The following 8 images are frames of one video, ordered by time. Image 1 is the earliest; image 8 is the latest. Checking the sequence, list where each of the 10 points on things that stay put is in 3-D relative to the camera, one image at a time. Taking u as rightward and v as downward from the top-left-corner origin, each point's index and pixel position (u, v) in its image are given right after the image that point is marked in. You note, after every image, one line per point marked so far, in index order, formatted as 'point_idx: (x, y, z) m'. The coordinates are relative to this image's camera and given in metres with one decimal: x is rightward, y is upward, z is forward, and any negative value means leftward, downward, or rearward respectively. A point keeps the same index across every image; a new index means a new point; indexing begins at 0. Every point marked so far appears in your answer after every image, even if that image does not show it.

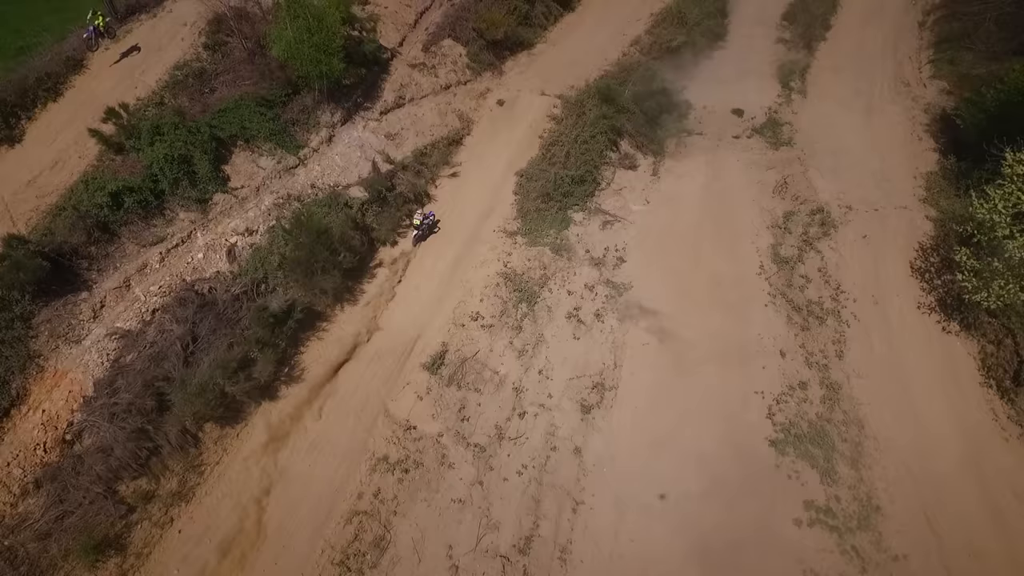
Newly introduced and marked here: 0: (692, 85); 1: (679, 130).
0: (+5.3, +5.9, +18.2) m
1: (+4.4, +4.3, +16.6) m
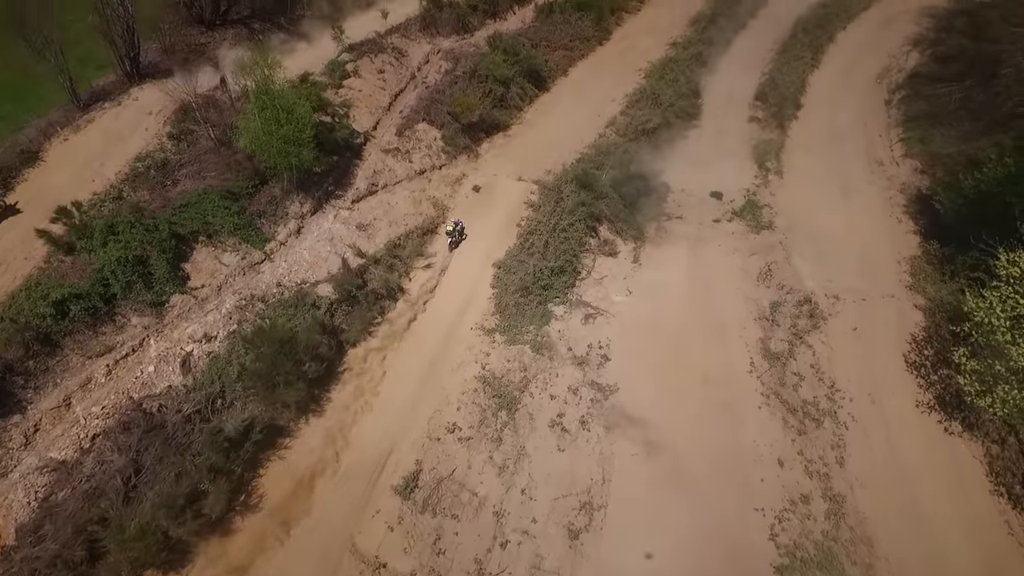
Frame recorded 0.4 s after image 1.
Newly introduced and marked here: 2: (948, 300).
0: (+4.6, +3.5, +18.1) m
1: (+3.8, +2.0, +16.3) m
2: (+9.3, -0.3, +13.4) m
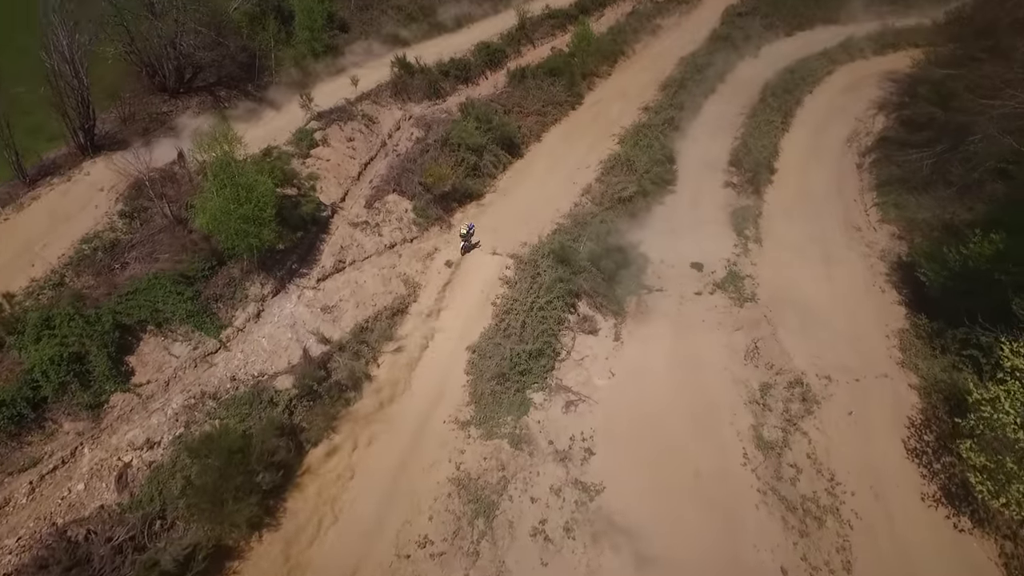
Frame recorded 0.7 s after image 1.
0: (+3.8, +1.5, +17.6) m
1: (+3.2, +0.1, +15.7) m
2: (+8.9, -1.9, +12.8) m
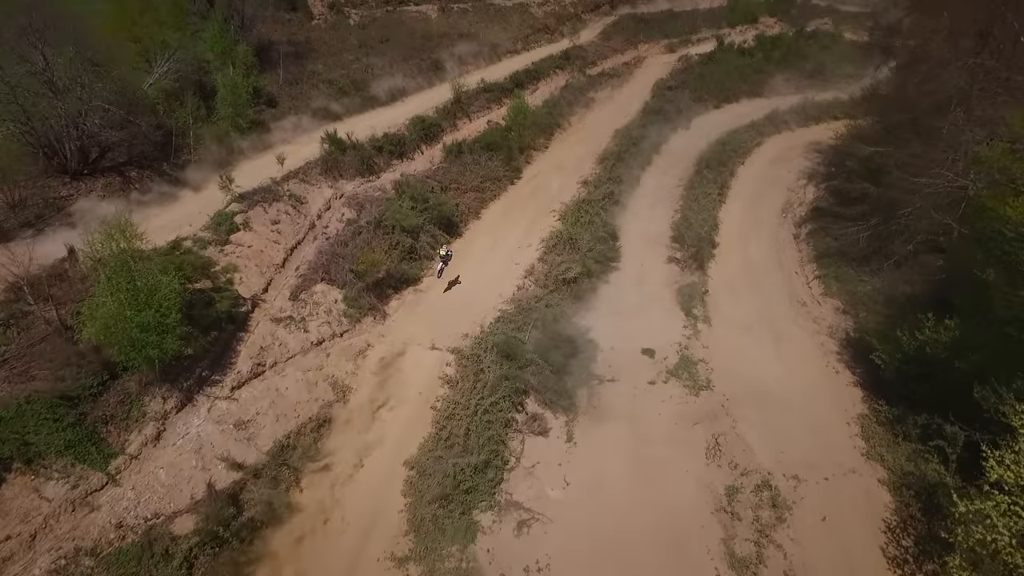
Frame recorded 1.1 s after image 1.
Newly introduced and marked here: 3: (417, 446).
0: (+2.2, -0.9, +16.8) m
1: (+1.8, -2.1, +14.7) m
2: (+7.8, -3.6, +12.2) m
3: (-1.9, -3.1, +12.4) m
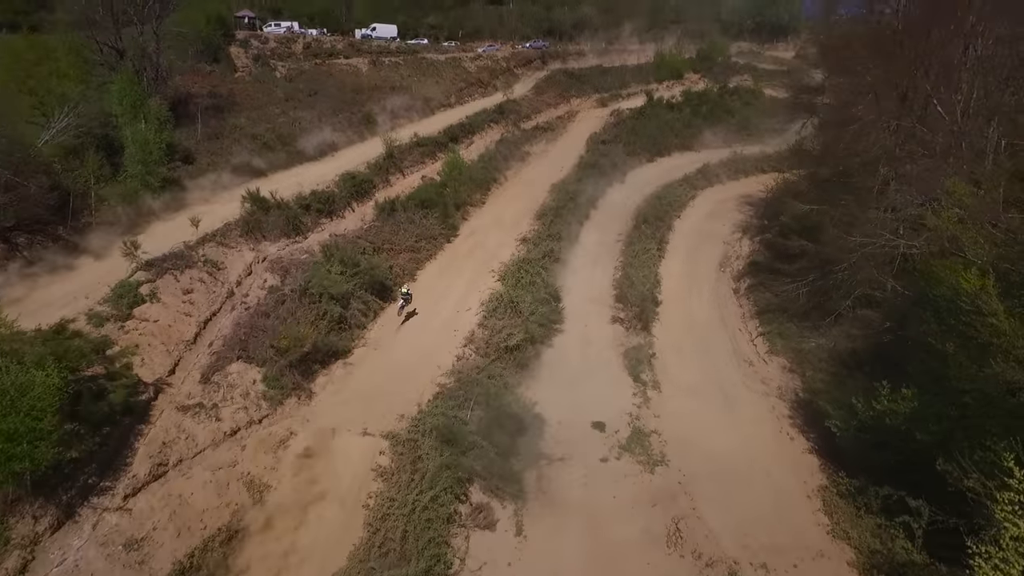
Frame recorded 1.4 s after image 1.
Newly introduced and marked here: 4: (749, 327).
0: (+0.7, -2.6, +15.7) m
1: (+0.5, -3.7, +13.5) m
2: (+6.8, -4.9, +11.6) m
3: (-2.9, -4.6, +10.8) m
4: (+7.6, -1.3, +20.0) m
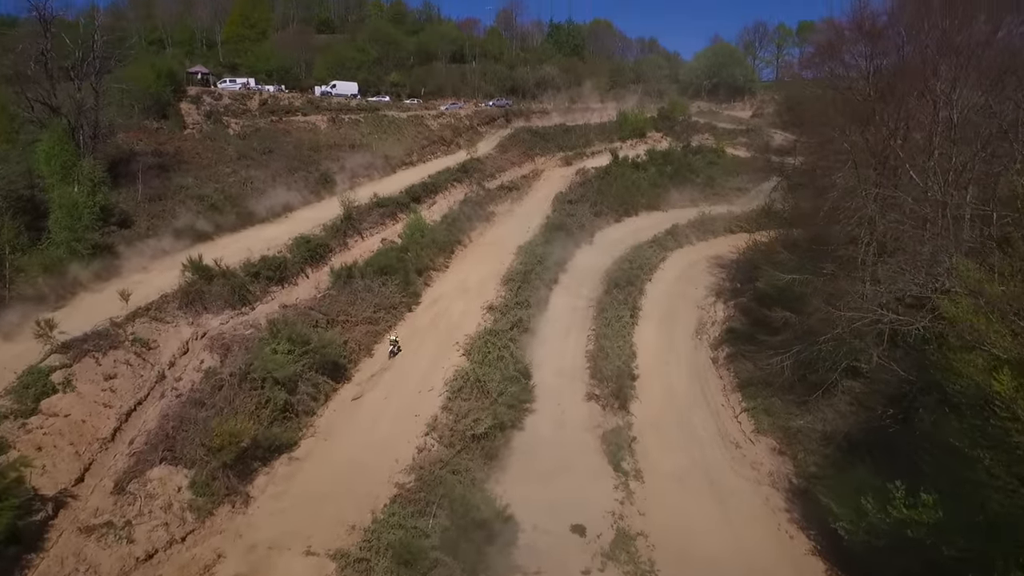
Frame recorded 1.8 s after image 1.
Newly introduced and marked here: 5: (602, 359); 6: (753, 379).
0: (0.0, -4.5, +14.0) m
1: (0.0, -5.4, +11.7) m
2: (+6.3, -6.4, +10.0) m
3: (-3.3, -6.1, +8.7) m
4: (+6.6, -3.4, +18.8) m
5: (+2.9, -2.2, +19.7) m
6: (+7.4, -2.8, +19.0) m
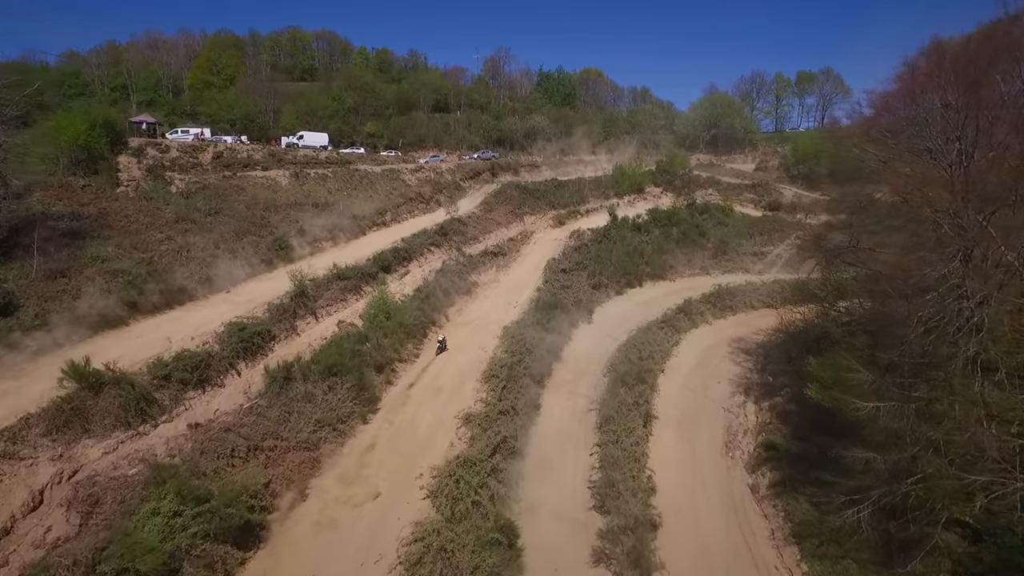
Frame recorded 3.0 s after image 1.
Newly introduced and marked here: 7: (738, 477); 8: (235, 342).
0: (-0.3, -6.9, +9.0) m
1: (-0.4, -7.6, +6.6) m
2: (+6.0, -8.5, +5.0) m
3: (-3.6, -8.1, +3.6) m
4: (+6.2, -6.2, +13.9) m
5: (+2.4, -5.0, +14.9) m
6: (+6.9, -5.6, +14.2) m
7: (+6.2, -5.1, +16.9) m
8: (-8.6, -1.6, +19.2) m
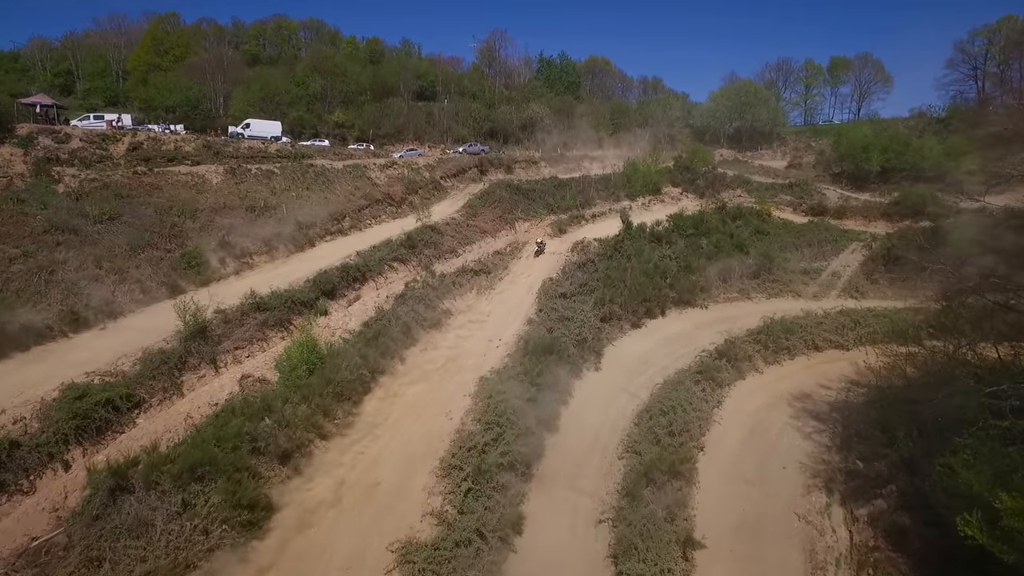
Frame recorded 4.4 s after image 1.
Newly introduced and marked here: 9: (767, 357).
0: (-1.1, -7.9, +2.4) m
1: (-1.1, -8.6, 0.0) m
2: (+5.3, -9.5, -1.7) m
3: (-4.3, -9.1, -3.0) m
4: (+5.5, -7.2, +7.3) m
5: (+1.7, -6.0, +8.3) m
6: (+6.3, -6.6, +7.6) m
7: (+5.5, -6.2, +10.3) m
8: (-9.2, -2.7, +12.7) m
9: (+7.8, -2.1, +19.1) m
